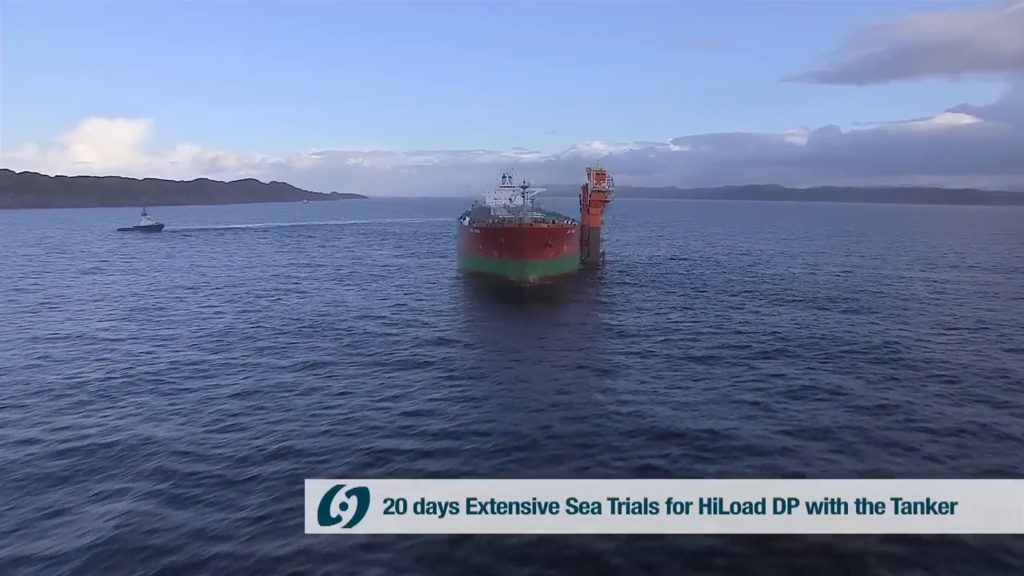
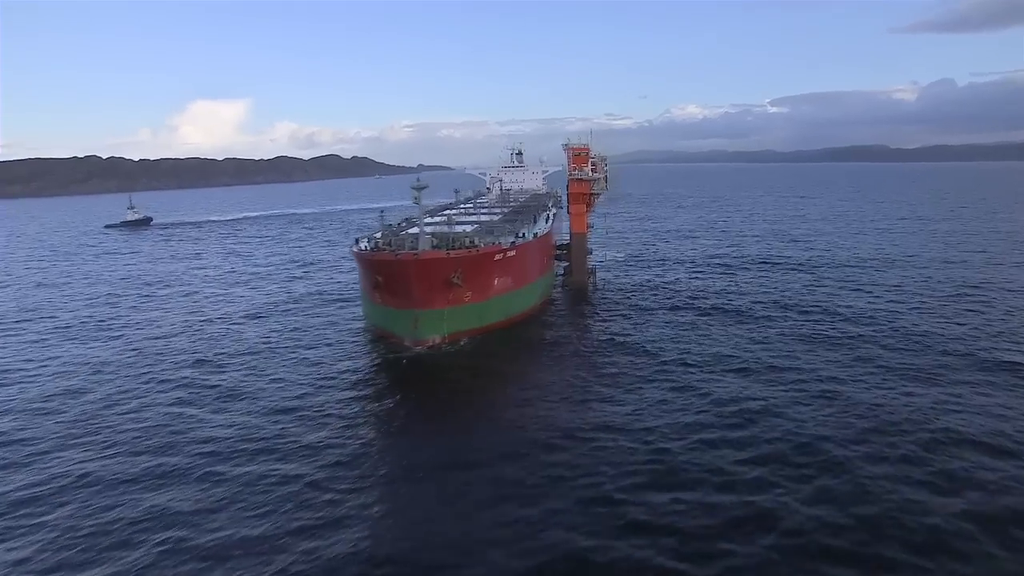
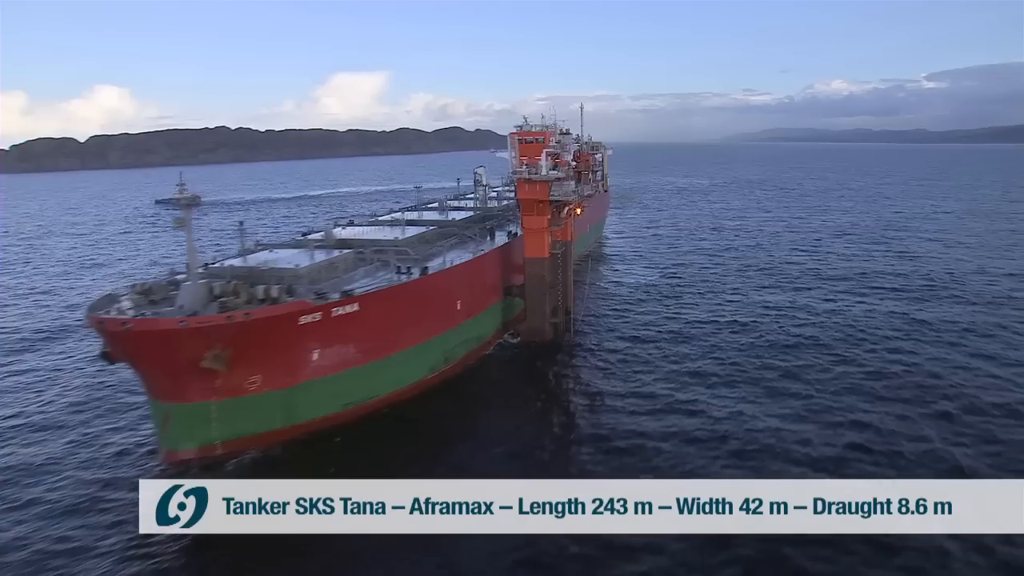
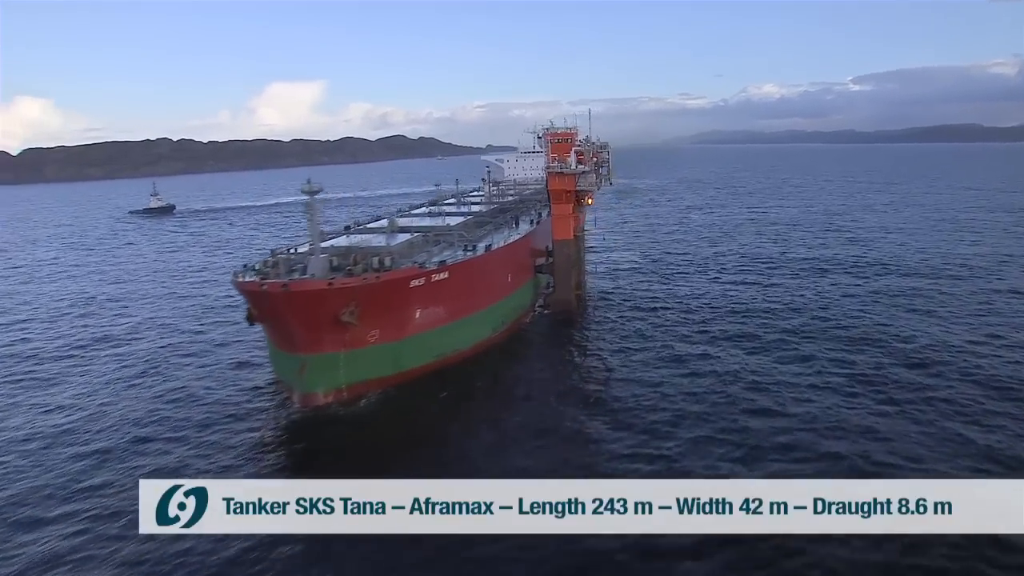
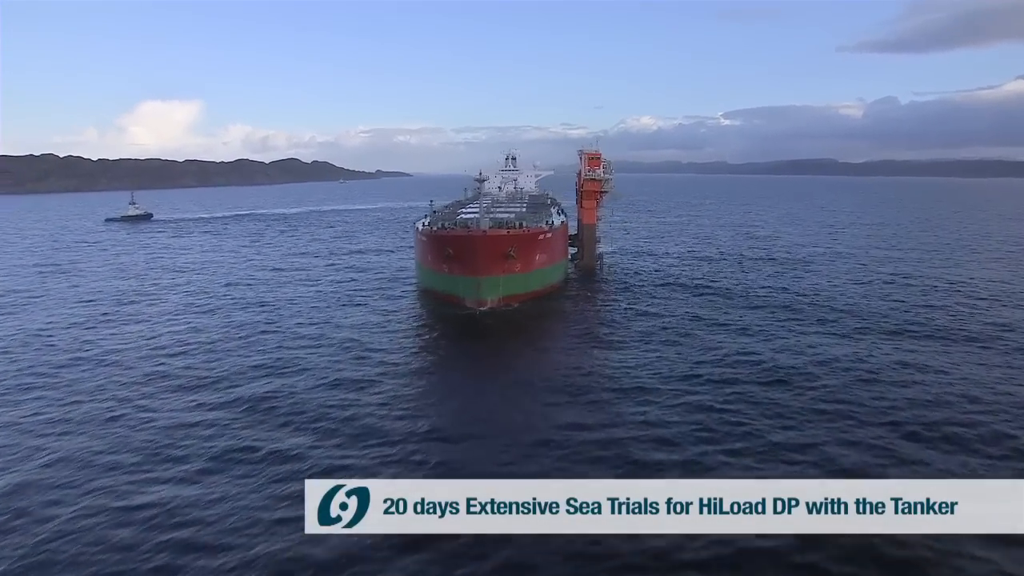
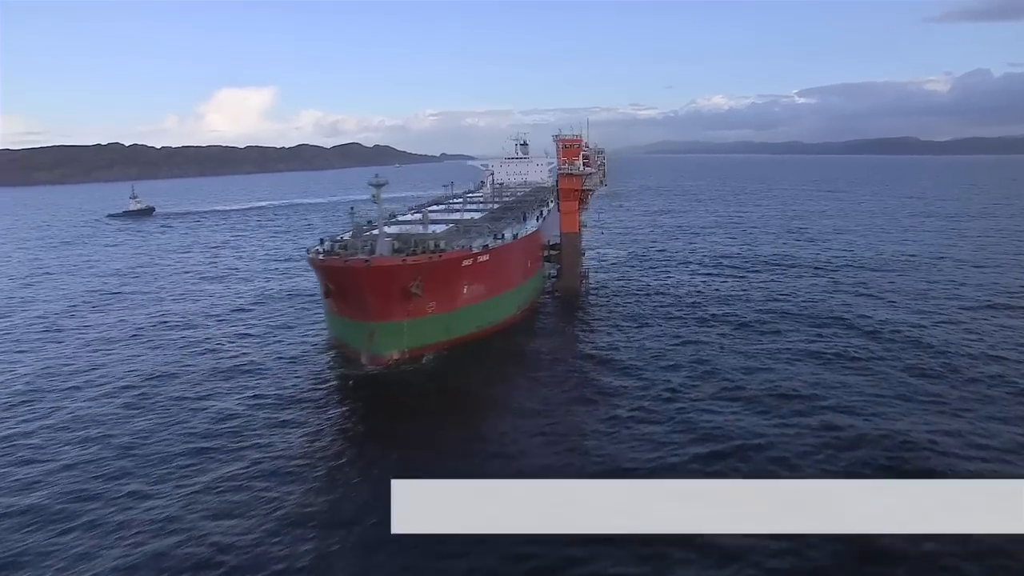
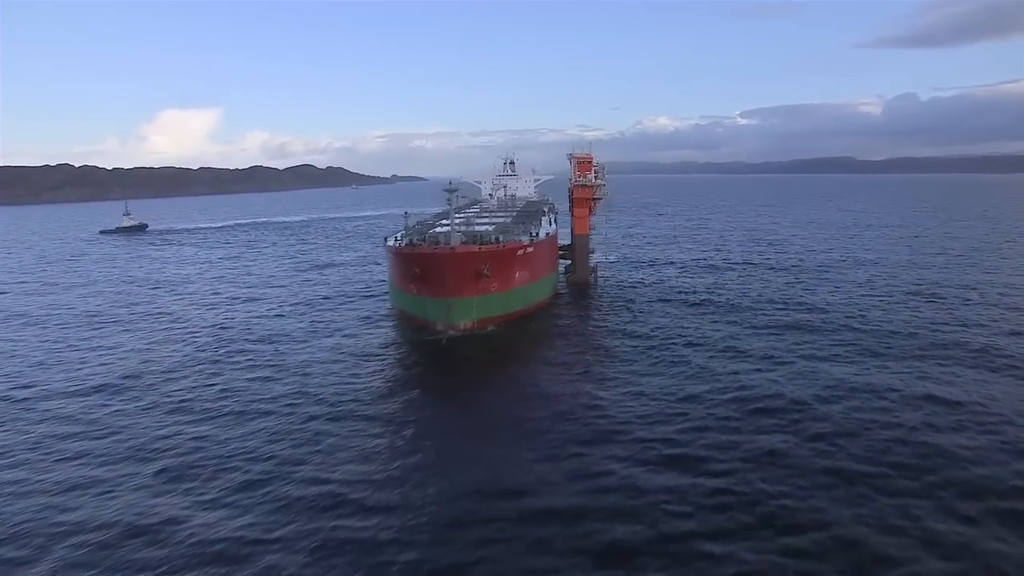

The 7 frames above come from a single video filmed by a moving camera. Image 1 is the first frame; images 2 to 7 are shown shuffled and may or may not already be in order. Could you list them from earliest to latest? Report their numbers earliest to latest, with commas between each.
5, 7, 2, 6, 4, 3
